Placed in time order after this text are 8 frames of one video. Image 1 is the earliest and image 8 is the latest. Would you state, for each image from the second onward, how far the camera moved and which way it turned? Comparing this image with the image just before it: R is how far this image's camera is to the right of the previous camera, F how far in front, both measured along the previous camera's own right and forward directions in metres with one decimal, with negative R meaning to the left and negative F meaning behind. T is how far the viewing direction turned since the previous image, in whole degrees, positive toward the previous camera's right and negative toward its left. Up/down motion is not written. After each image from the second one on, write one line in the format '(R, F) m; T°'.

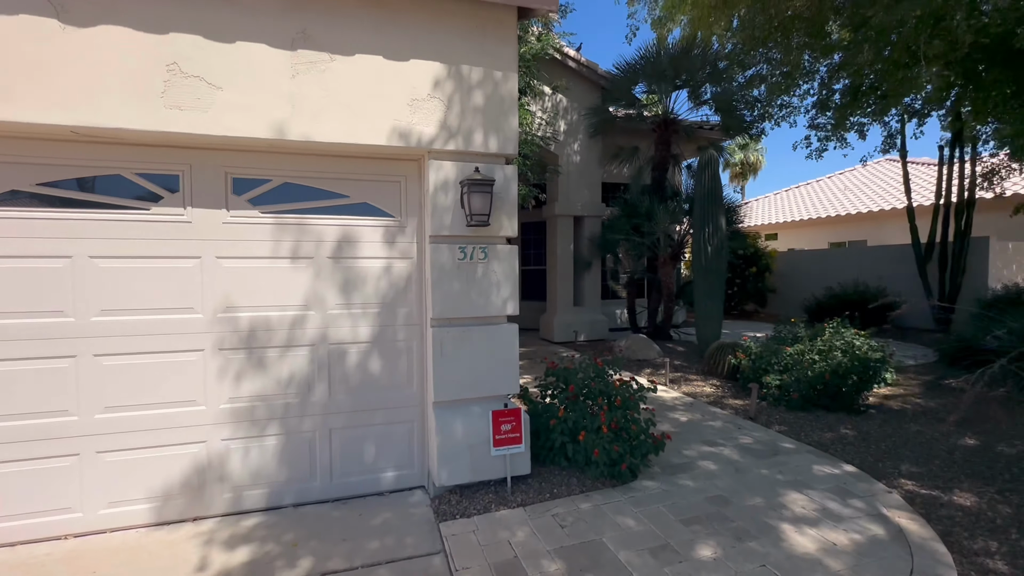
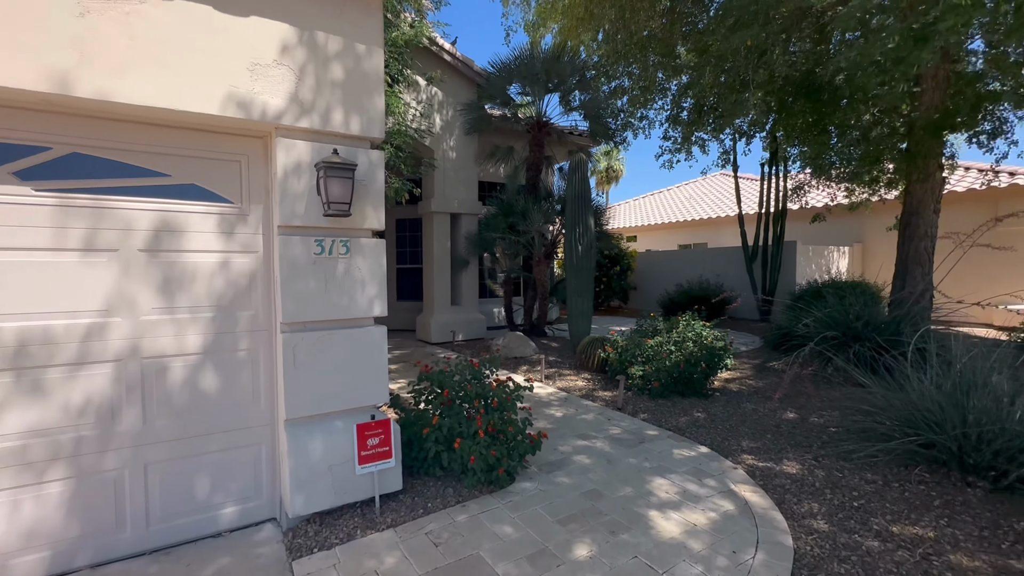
(+0.1, +0.2) m; +15°
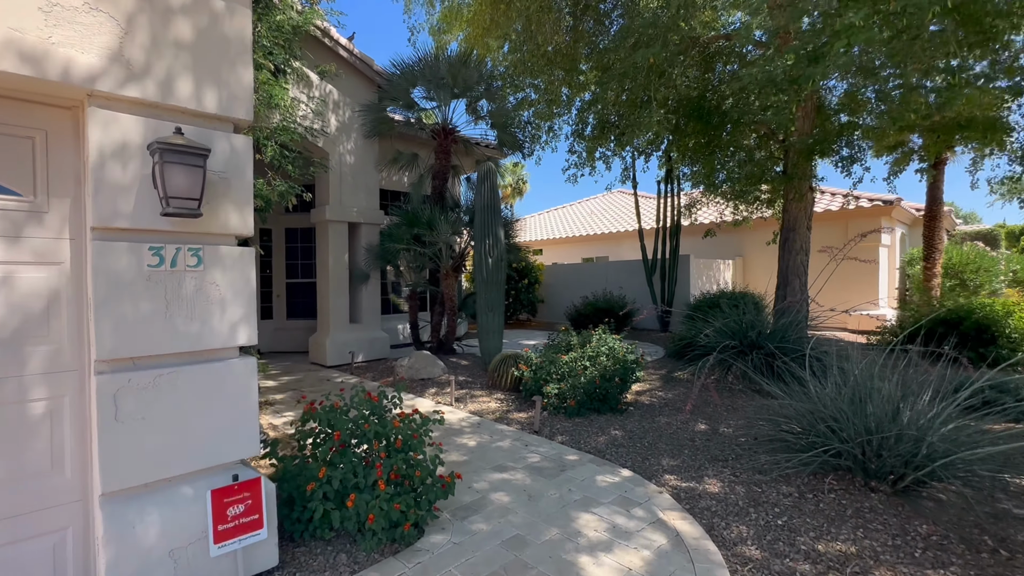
(0.0, +0.5) m; +11°
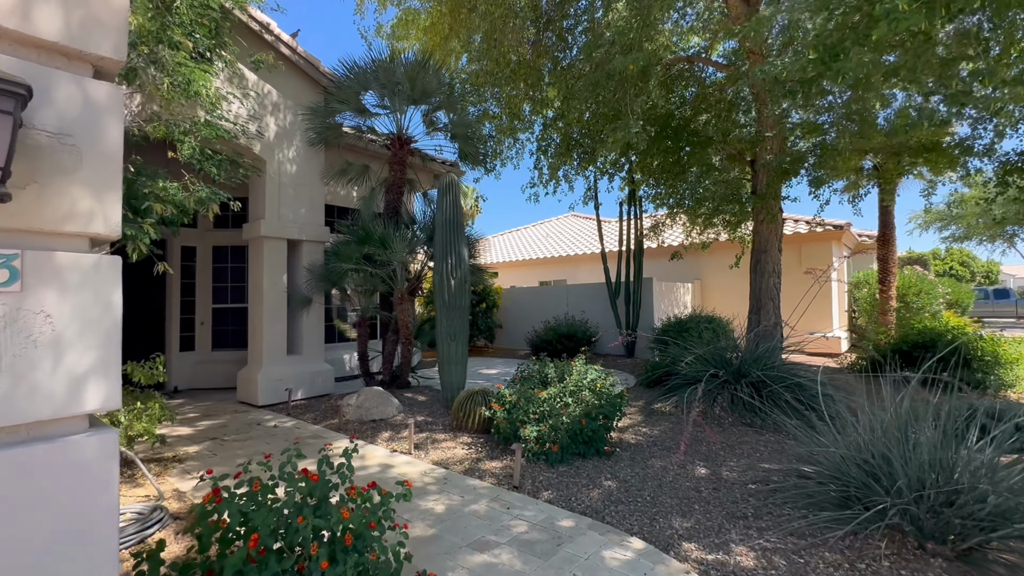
(-0.2, +0.9) m; +6°
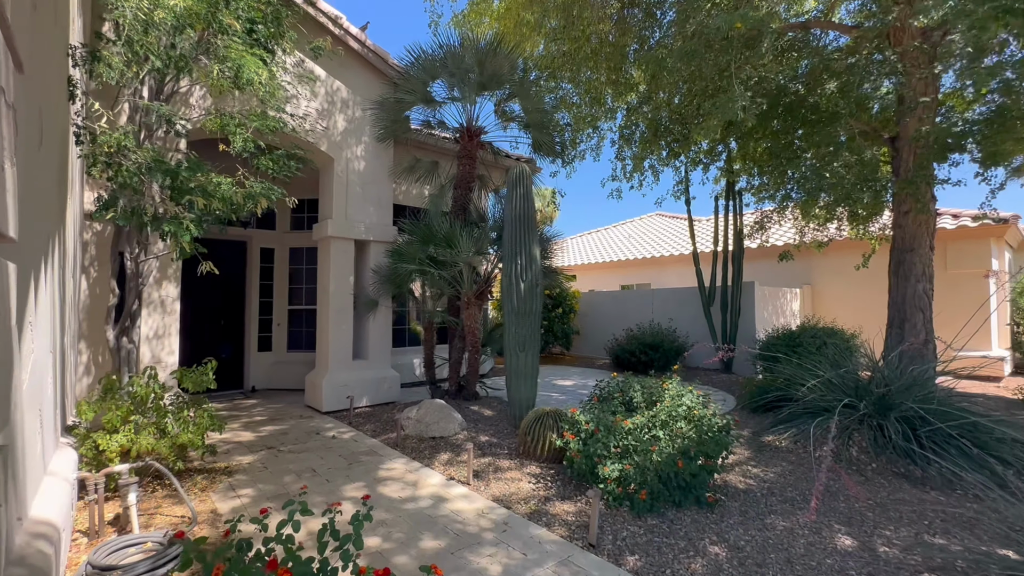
(0.0, +0.9) m; -10°
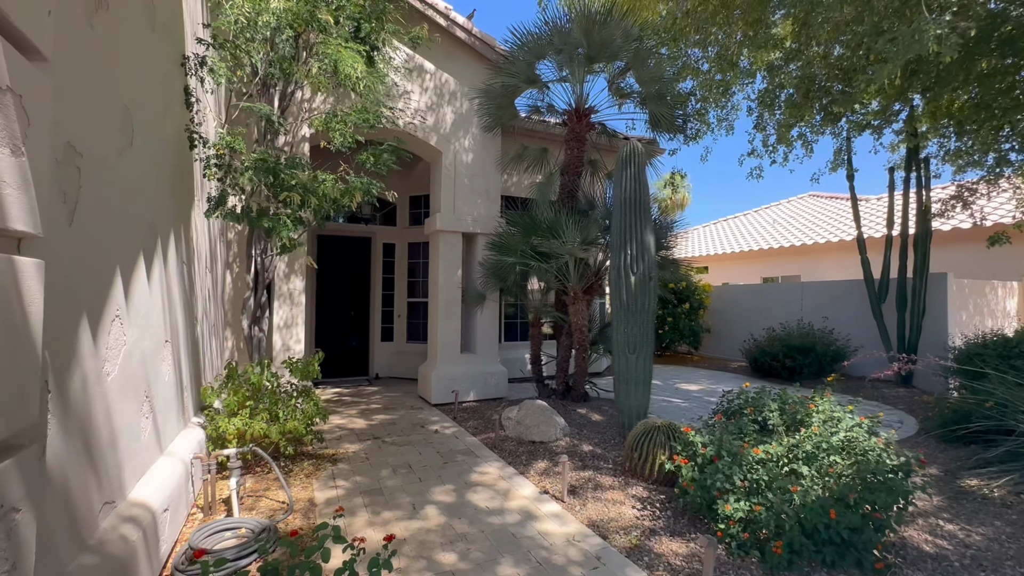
(+0.2, +0.6) m; -15°
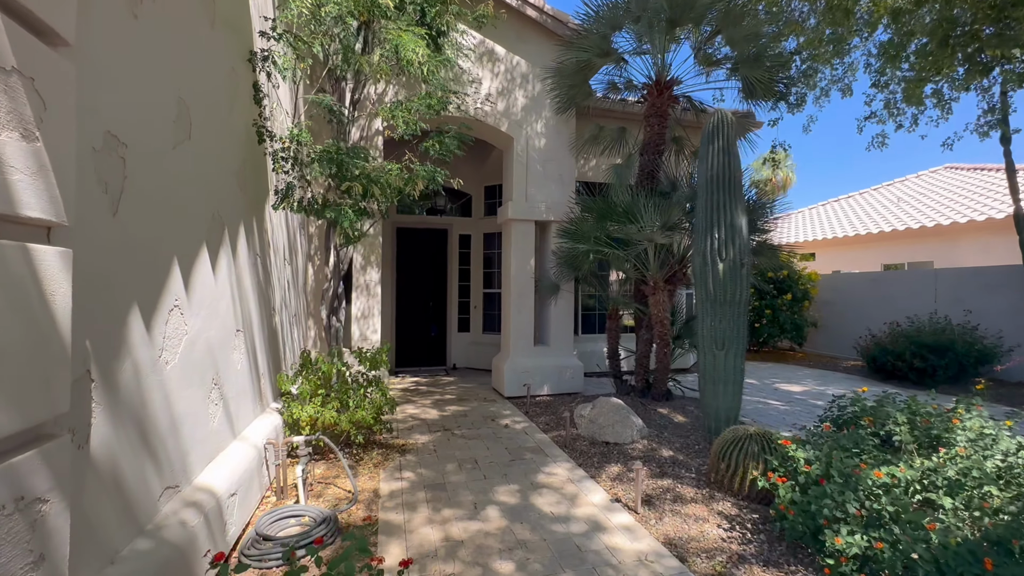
(+0.1, +0.3) m; -10°
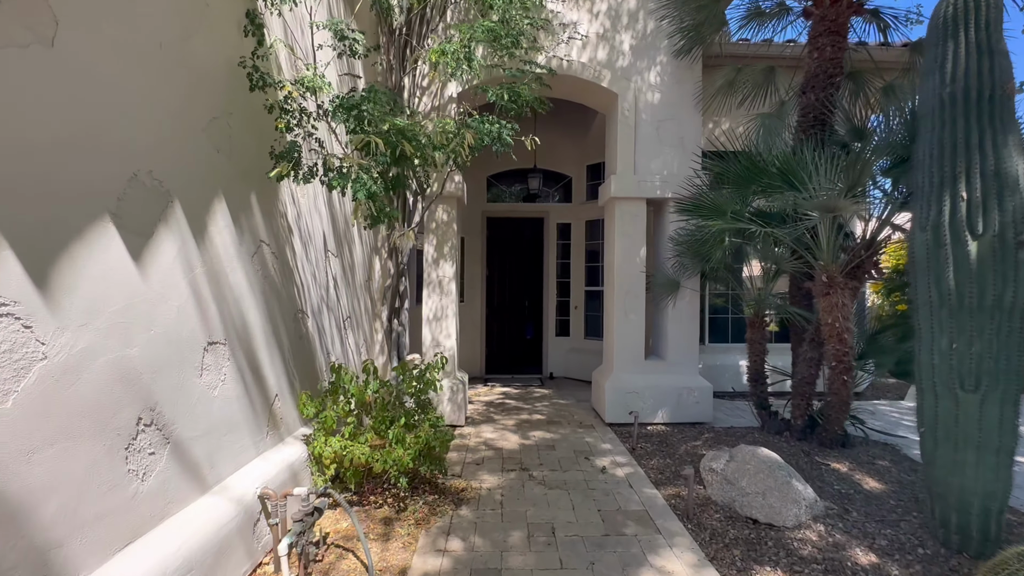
(+0.2, +1.5) m; -14°
